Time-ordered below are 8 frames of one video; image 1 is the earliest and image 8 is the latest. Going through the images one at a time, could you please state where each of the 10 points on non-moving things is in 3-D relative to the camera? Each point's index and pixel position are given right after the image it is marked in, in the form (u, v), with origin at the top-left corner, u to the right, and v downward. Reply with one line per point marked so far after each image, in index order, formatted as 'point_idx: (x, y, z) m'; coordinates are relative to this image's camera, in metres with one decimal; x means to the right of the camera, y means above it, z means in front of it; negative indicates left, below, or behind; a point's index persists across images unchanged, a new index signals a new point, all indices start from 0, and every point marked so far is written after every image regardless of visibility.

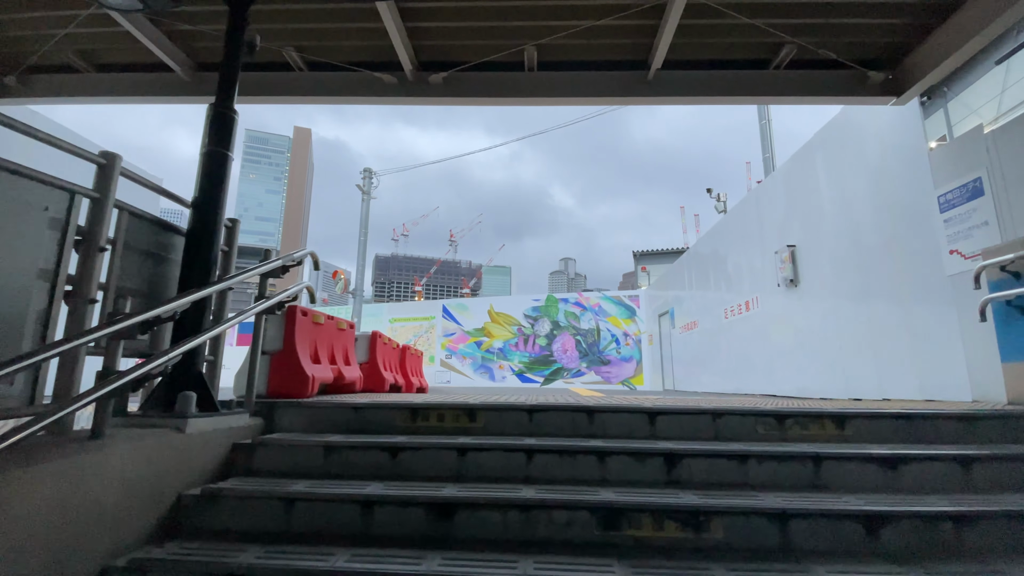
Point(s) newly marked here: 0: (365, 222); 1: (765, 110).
0: (-5.3, +2.4, +16.6) m
1: (+6.8, +4.7, +12.2) m
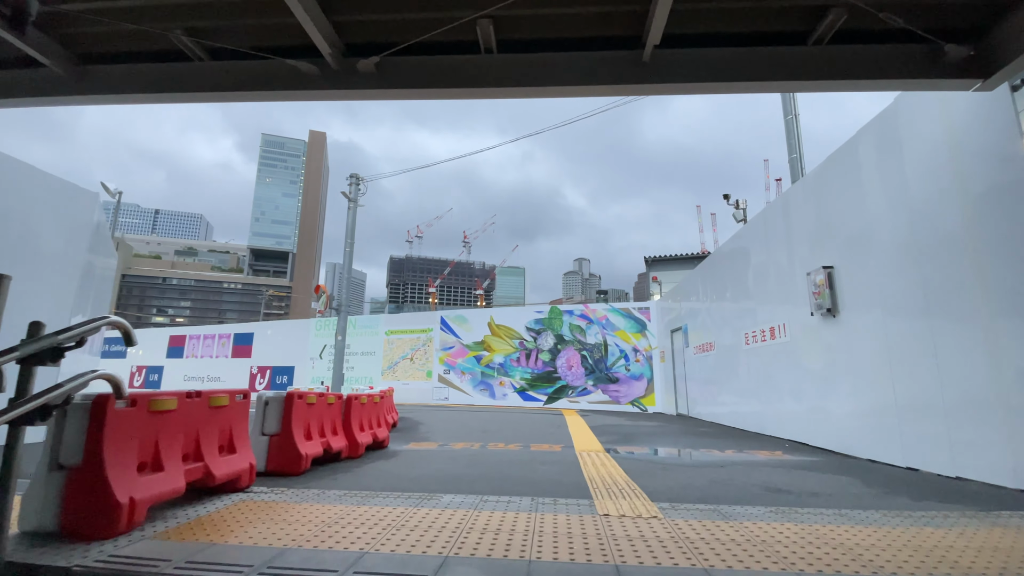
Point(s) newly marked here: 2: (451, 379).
0: (-5.4, +1.9, +15.5) m
1: (+6.5, +4.3, +10.7) m
2: (-2.6, -3.8, +19.2) m
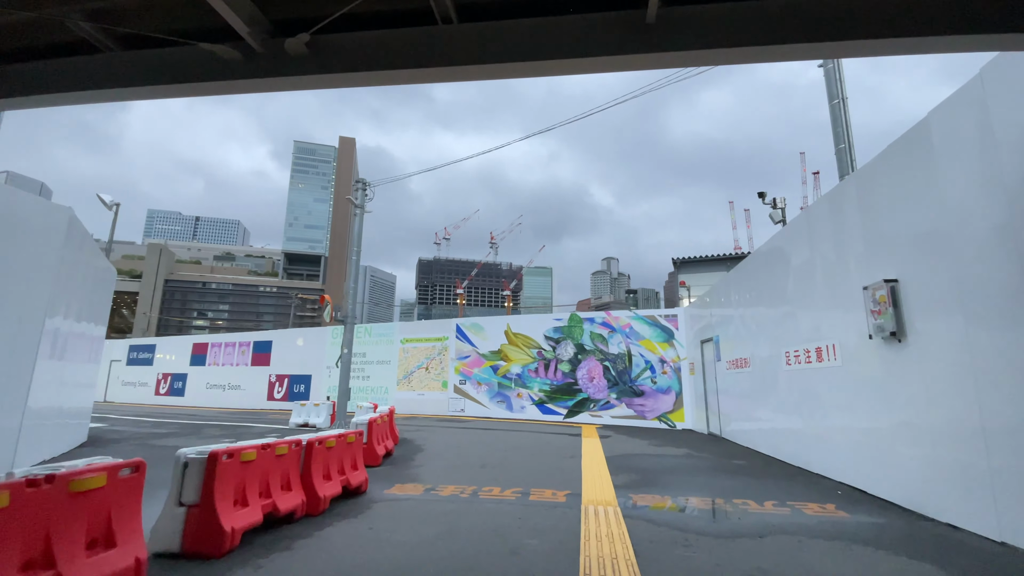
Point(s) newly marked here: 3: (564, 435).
0: (-4.9, +1.6, +14.9) m
1: (+6.7, +4.1, +9.4) m
2: (-1.8, -4.1, +18.4) m
3: (+1.4, -3.9, +12.2) m
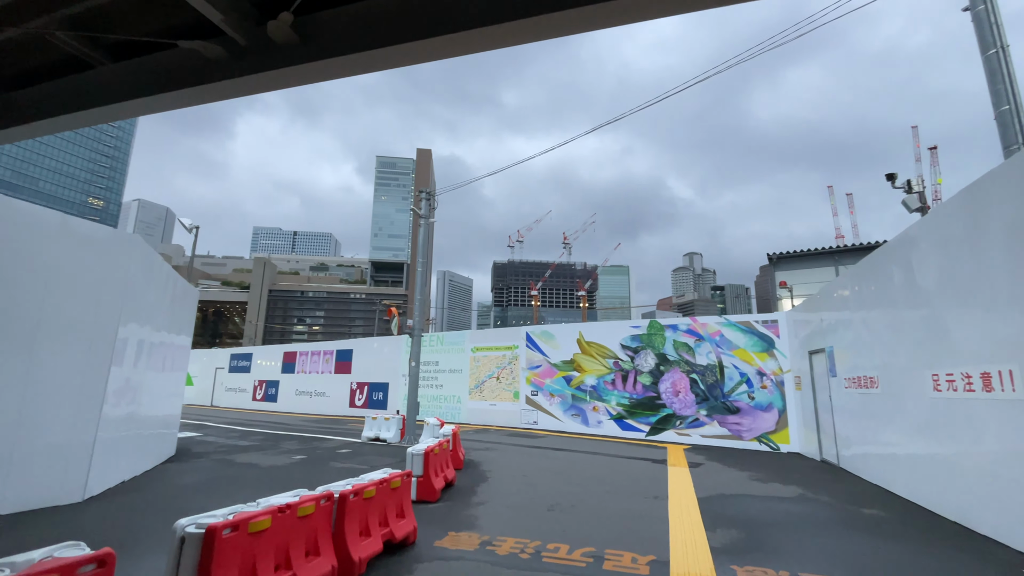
0: (-2.8, +1.2, +14.6) m
1: (+7.7, +4.1, +7.3) m
2: (+1.1, -4.3, +17.5) m
3: (+3.2, -4.1, +11.0) m
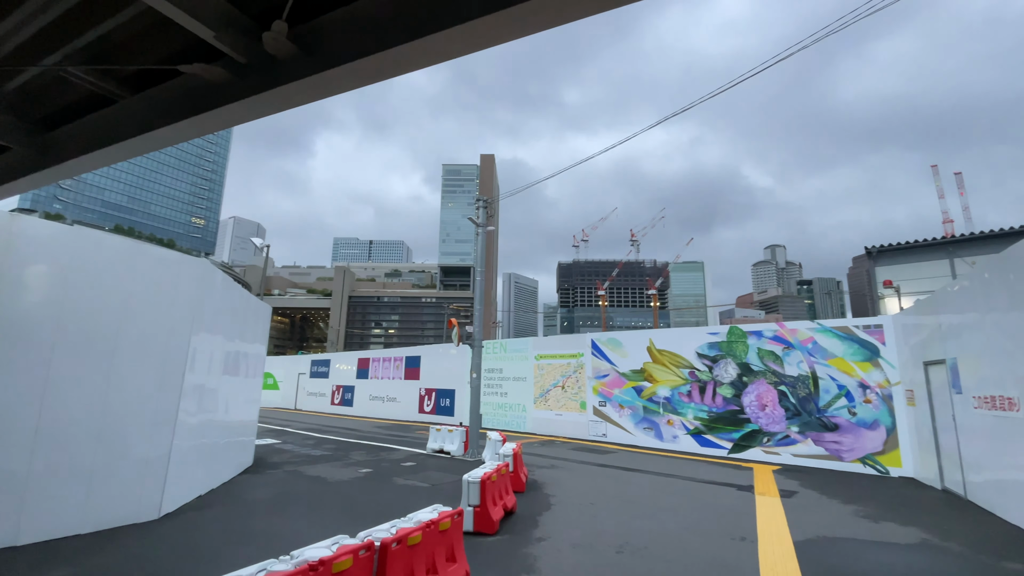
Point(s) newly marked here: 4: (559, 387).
0: (-0.9, +0.9, +14.4) m
1: (+8.4, +4.1, +5.7) m
2: (+3.5, -4.5, +16.7) m
3: (+4.6, -4.2, +9.9) m
4: (+1.9, -3.9, +18.3) m
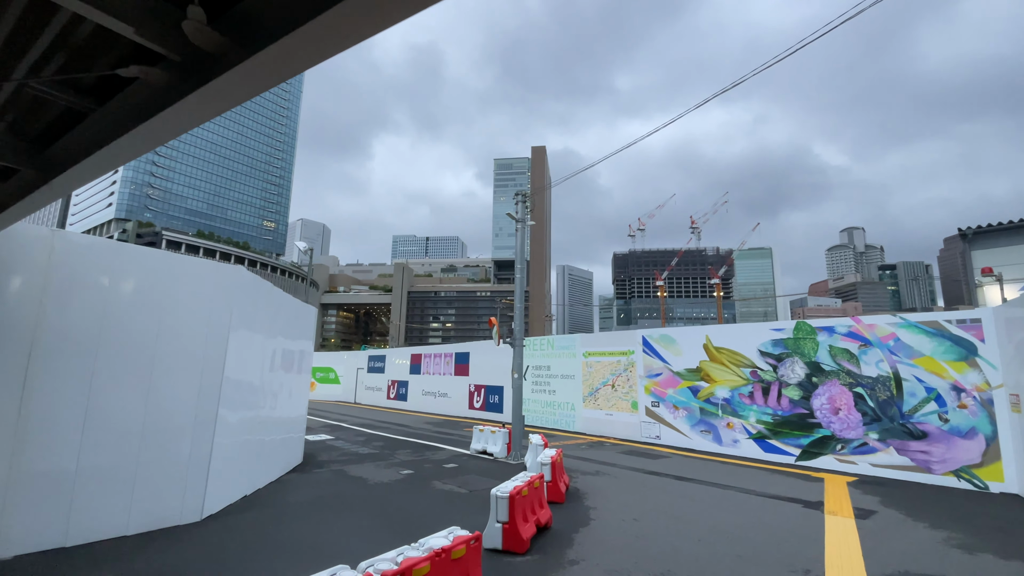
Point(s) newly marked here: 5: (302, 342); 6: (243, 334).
0: (+0.4, +1.0, +14.0) m
1: (+8.5, +4.2, +4.2) m
2: (+5.1, -4.3, +15.8) m
3: (+5.5, -4.1, +8.9) m
4: (+3.7, -3.7, +17.6) m
5: (-5.1, -1.3, +11.1) m
6: (-4.6, -0.8, +7.8) m
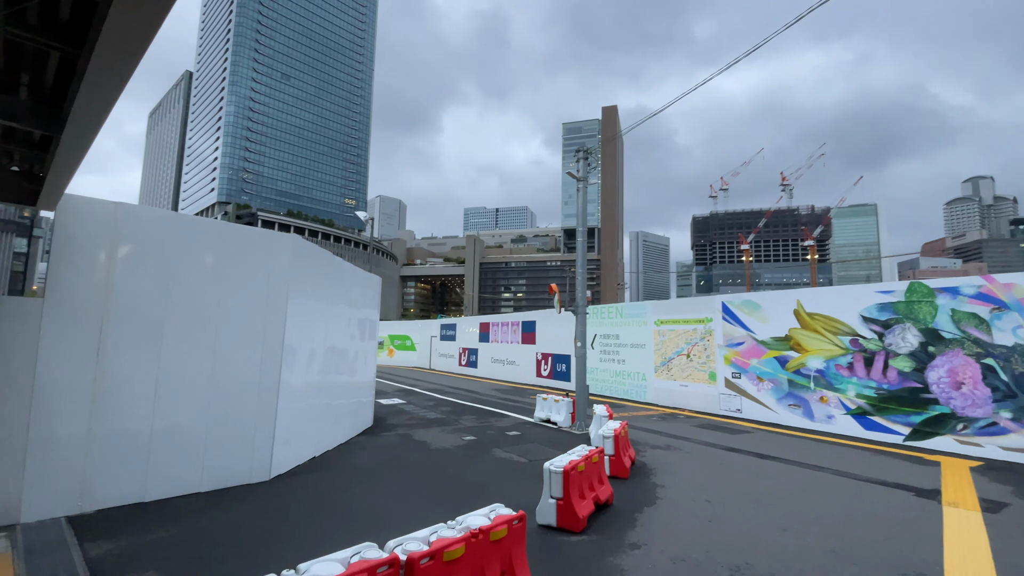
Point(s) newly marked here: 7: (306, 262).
0: (+2.2, +2.1, +13.1) m
1: (+8.6, +4.7, +2.0) m
2: (+7.3, -3.1, +14.6) m
3: (+6.5, -3.3, +7.7) m
4: (+6.1, -2.4, +16.5) m
5: (-3.6, -0.6, +11.3) m
6: (-3.7, -0.3, +7.9) m
7: (-3.6, +0.4, +7.9) m
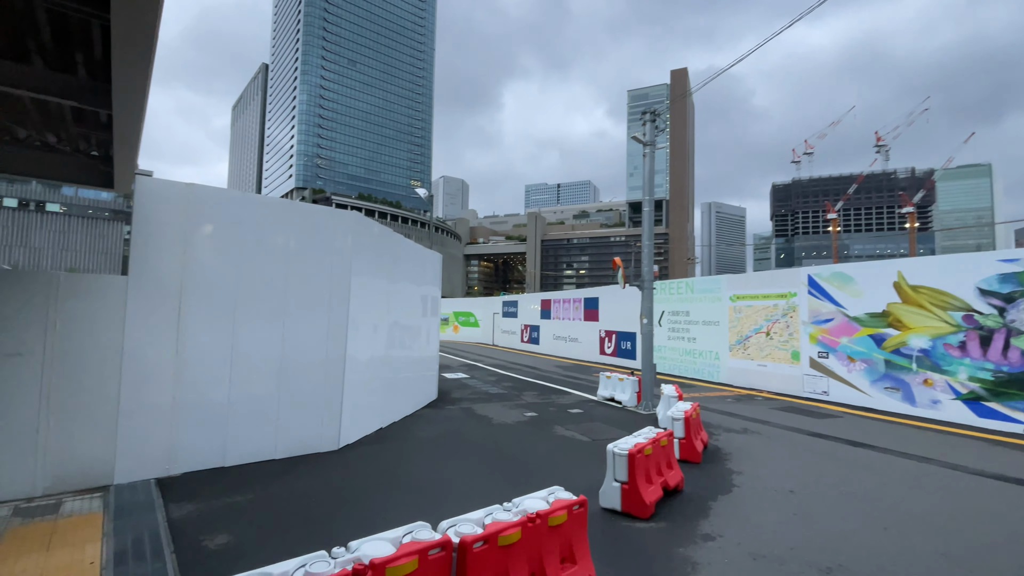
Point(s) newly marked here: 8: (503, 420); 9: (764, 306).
0: (+3.9, +2.8, +12.3) m
1: (+8.6, +4.9, +0.3) m
2: (+9.2, -2.2, +13.3) m
3: (+7.5, -2.8, +6.6) m
4: (+8.2, -1.5, +15.3) m
5: (-2.1, 0.0, +11.4) m
6: (-2.6, +0.1, +8.1) m
7: (-2.6, +0.8, +8.0) m
8: (-0.2, -2.9, +10.2) m
9: (+8.3, -0.6, +15.1) m
